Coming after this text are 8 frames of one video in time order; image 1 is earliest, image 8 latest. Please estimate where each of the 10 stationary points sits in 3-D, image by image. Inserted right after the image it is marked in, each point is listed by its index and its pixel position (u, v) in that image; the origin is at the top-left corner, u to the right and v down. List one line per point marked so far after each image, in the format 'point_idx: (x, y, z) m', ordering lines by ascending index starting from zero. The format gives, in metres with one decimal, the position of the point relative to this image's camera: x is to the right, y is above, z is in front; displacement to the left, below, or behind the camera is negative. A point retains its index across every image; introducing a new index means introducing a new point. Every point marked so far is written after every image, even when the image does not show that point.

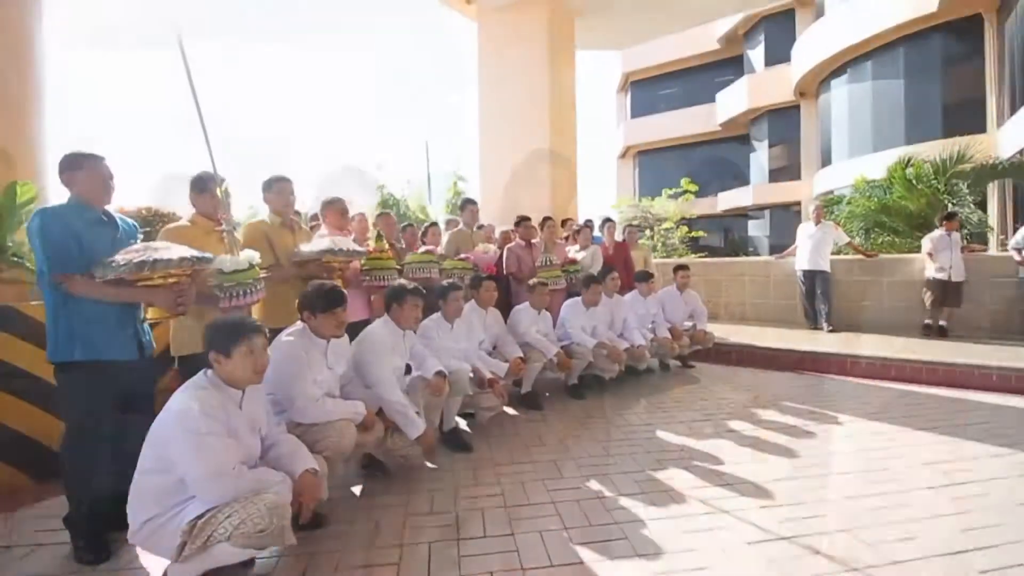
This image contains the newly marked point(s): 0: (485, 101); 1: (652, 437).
0: (-0.5, +3.3, +8.7) m
1: (+1.1, -1.2, +3.9) m
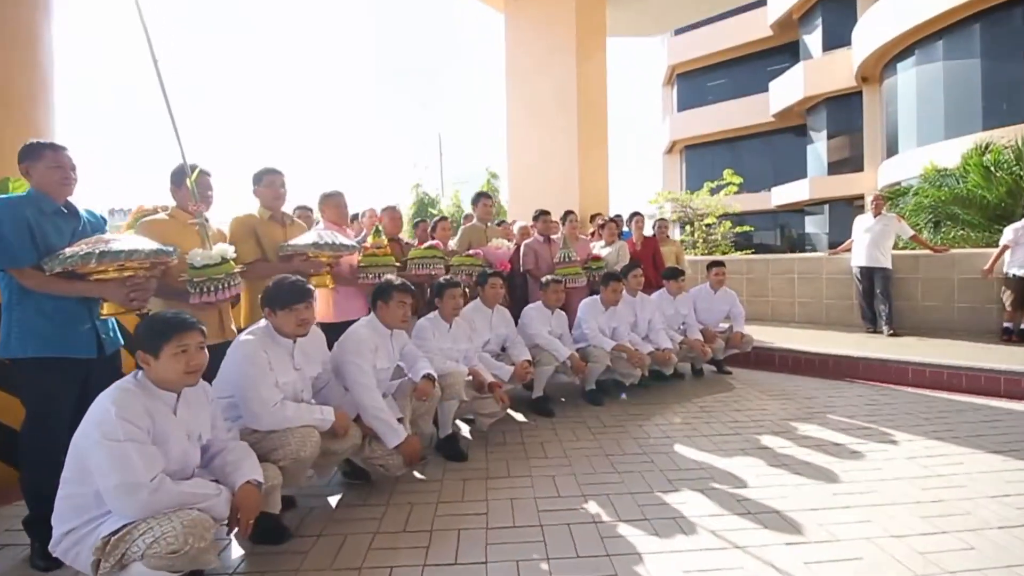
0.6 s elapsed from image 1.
0: (0.0, +3.3, +8.4) m
1: (+1.1, -1.2, +3.5) m
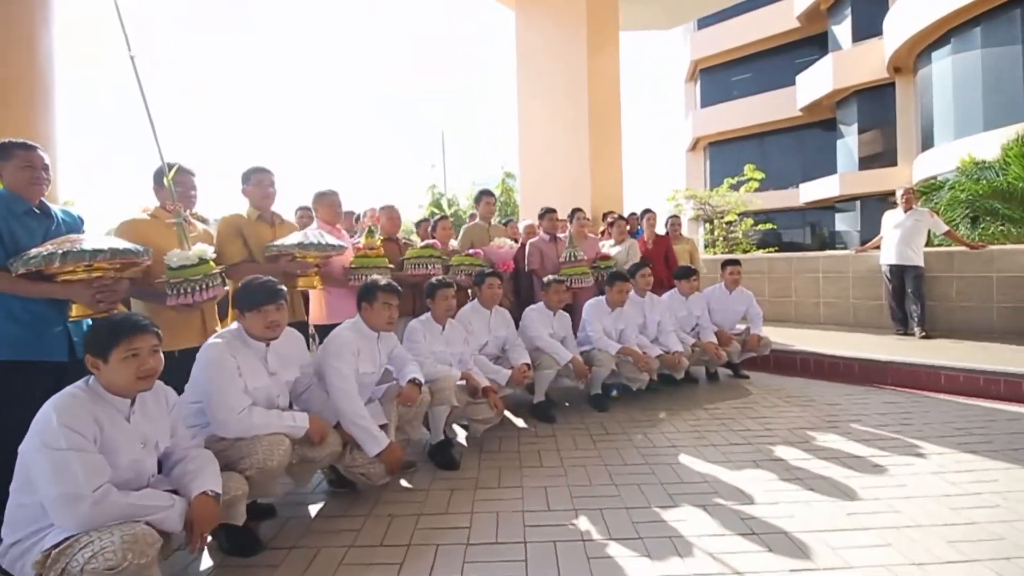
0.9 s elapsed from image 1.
0: (+0.2, +3.3, +8.2) m
1: (+1.1, -1.2, +3.2) m
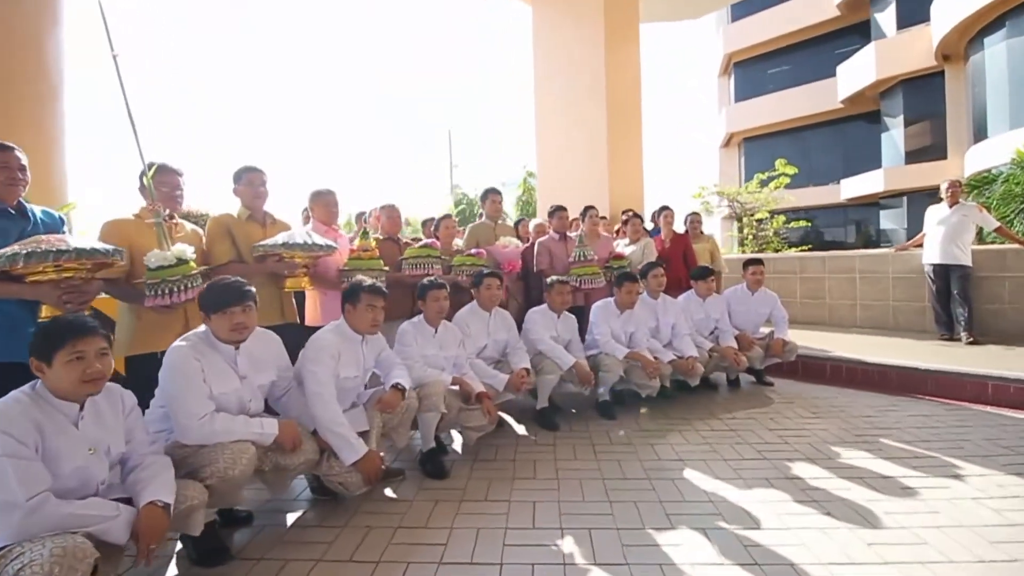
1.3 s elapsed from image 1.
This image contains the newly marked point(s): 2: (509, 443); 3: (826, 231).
0: (+0.5, +3.3, +8.0) m
1: (+1.0, -1.2, +3.0) m
2: (0.0, -1.2, +3.6) m
3: (+11.3, +2.0, +17.4) m
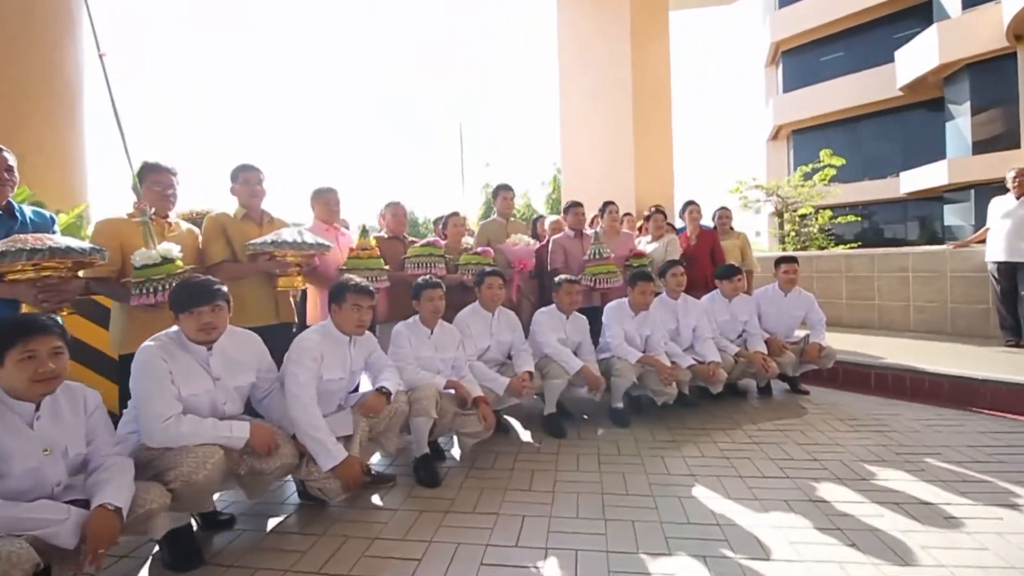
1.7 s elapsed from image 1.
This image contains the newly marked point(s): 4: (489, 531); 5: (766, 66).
0: (+0.9, +3.3, +7.8) m
1: (+1.0, -1.2, +2.7) m
2: (0.0, -1.2, +3.4) m
3: (+12.5, +2.0, +16.3) m
4: (-0.1, -1.2, +2.4) m
5: (+10.4, +9.2, +19.9) m
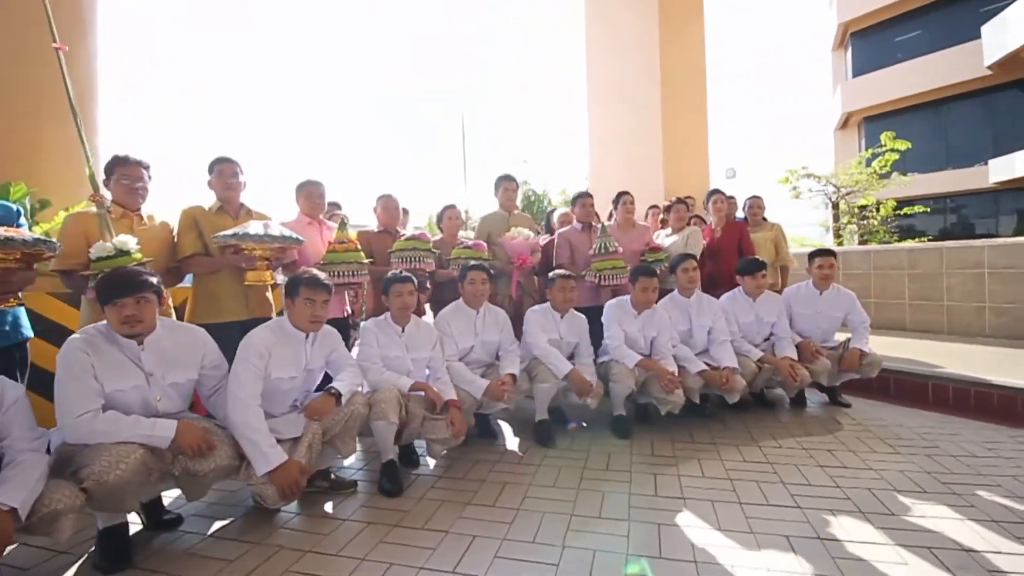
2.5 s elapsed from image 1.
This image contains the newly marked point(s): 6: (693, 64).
0: (+1.2, +3.3, +7.4) m
1: (+0.8, -1.1, +2.4) m
2: (-0.1, -1.1, +3.2) m
3: (+13.7, +2.0, +14.5) m
4: (-0.4, -1.2, +2.2) m
5: (+12.1, +9.1, +18.3) m
6: (+2.5, +3.3, +6.8) m
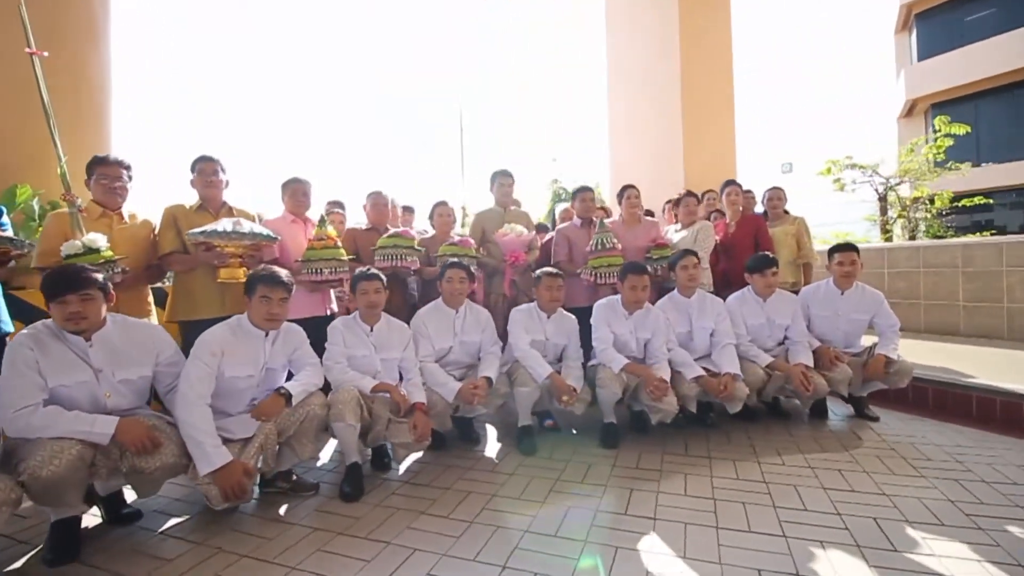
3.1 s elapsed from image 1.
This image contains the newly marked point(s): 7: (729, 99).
0: (+1.5, +3.3, +7.1) m
1: (+0.5, -1.1, +2.1) m
2: (-0.3, -1.1, +3.0) m
3: (+14.6, +2.0, +13.0) m
4: (-0.6, -1.2, +2.1) m
5: (+13.3, +9.1, +16.9) m
6: (+2.7, +3.3, +6.4) m
7: (+2.9, +2.7, +6.4) m
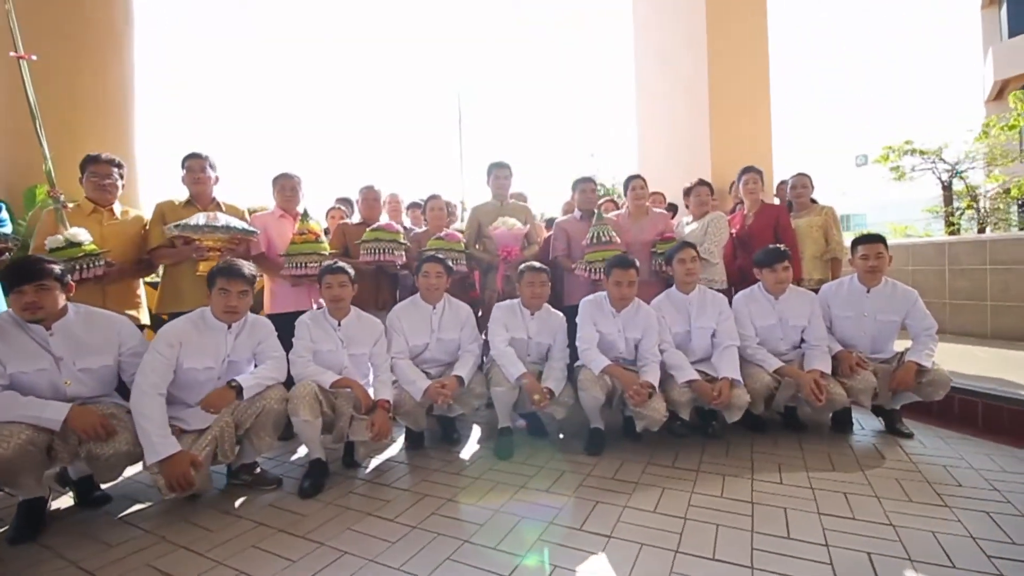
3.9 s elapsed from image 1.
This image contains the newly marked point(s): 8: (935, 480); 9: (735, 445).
0: (+1.8, +3.3, +6.8) m
1: (+0.2, -1.1, +1.9) m
2: (-0.5, -1.1, +2.9) m
3: (+15.5, +1.9, +11.1) m
4: (-0.9, -1.1, +2.0) m
5: (+14.7, +9.1, +15.2) m
6: (+2.9, +3.3, +5.9) m
7: (+3.1, +2.7, +5.9) m
8: (+2.2, -1.0, +2.5) m
9: (+1.4, -1.0, +3.1) m
